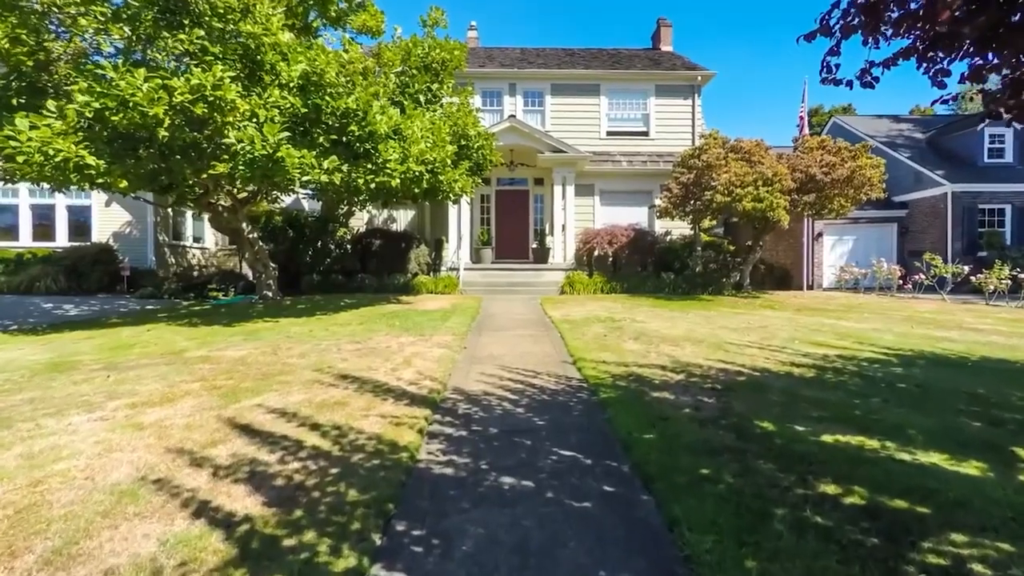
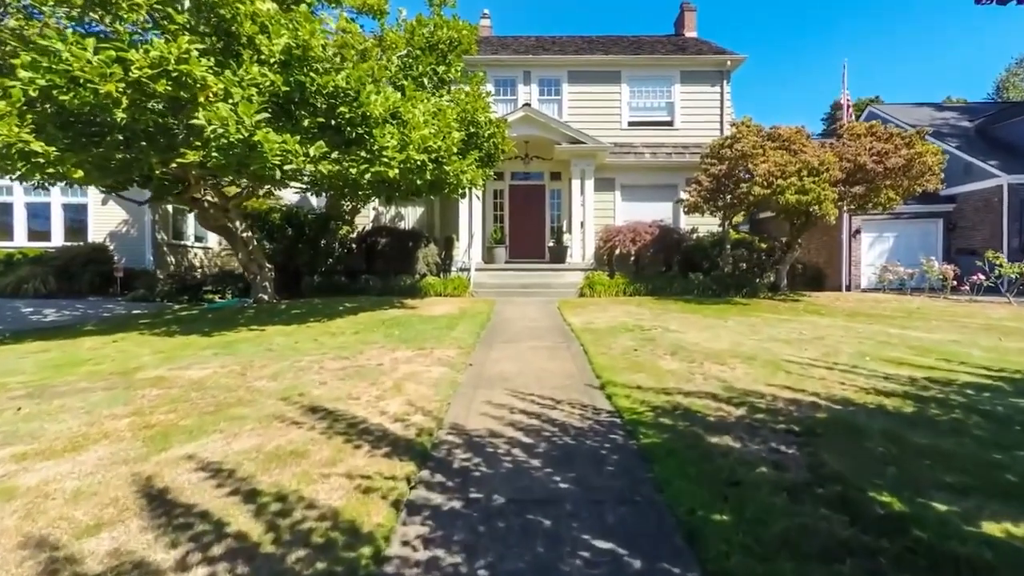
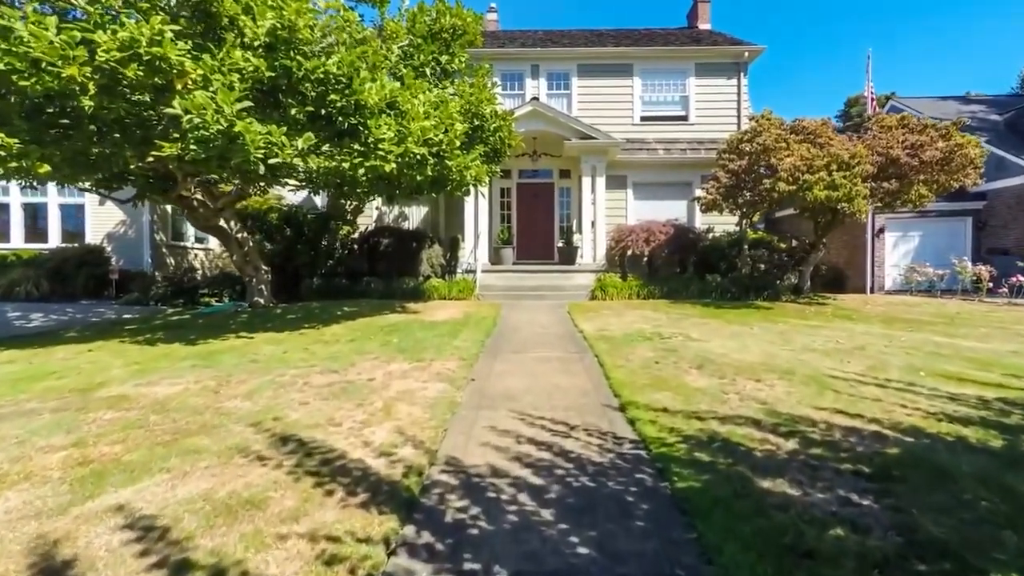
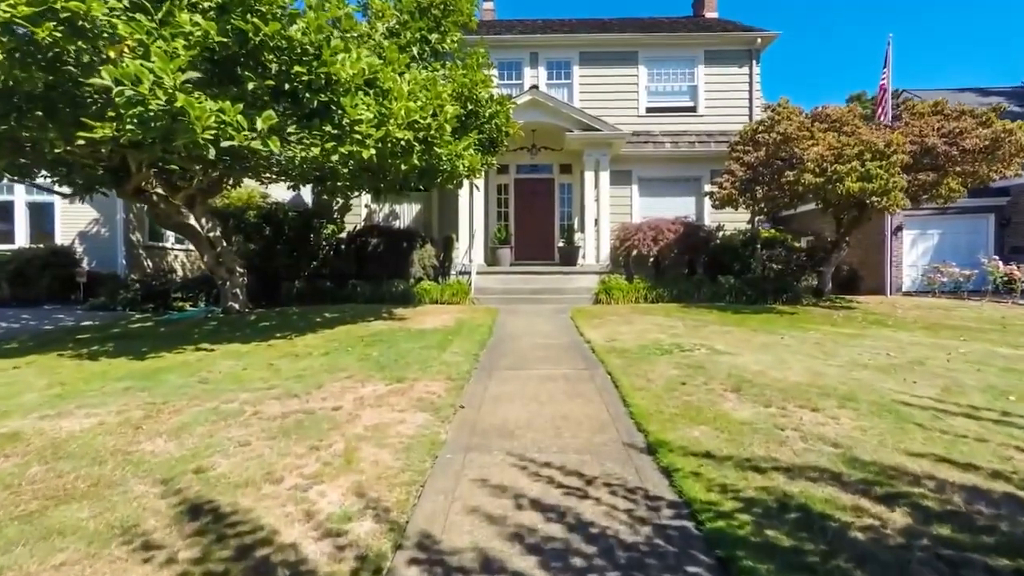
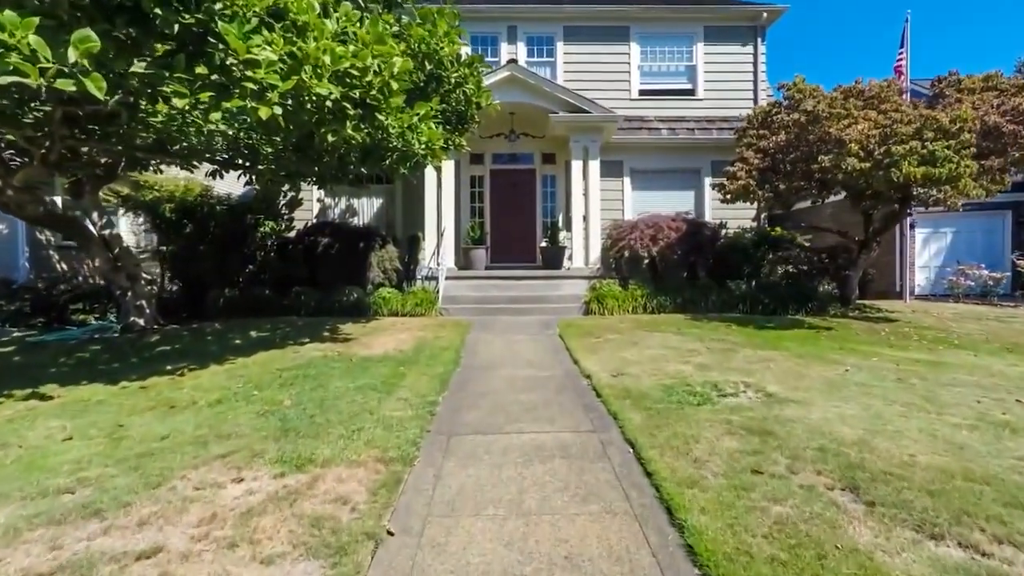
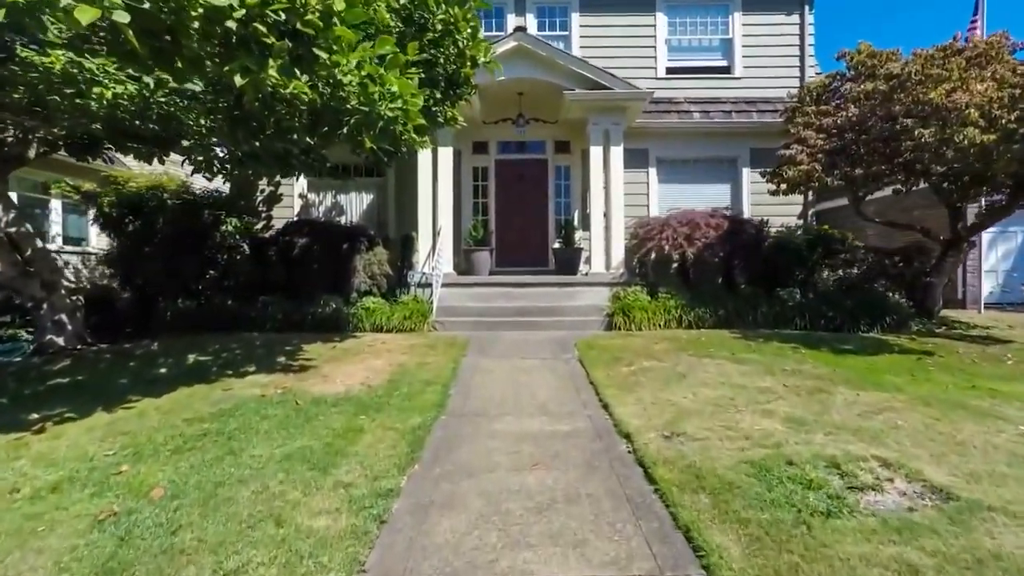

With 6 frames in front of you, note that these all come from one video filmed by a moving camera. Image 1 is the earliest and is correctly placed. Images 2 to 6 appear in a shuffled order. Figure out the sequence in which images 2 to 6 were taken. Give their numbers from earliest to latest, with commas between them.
2, 3, 4, 5, 6
